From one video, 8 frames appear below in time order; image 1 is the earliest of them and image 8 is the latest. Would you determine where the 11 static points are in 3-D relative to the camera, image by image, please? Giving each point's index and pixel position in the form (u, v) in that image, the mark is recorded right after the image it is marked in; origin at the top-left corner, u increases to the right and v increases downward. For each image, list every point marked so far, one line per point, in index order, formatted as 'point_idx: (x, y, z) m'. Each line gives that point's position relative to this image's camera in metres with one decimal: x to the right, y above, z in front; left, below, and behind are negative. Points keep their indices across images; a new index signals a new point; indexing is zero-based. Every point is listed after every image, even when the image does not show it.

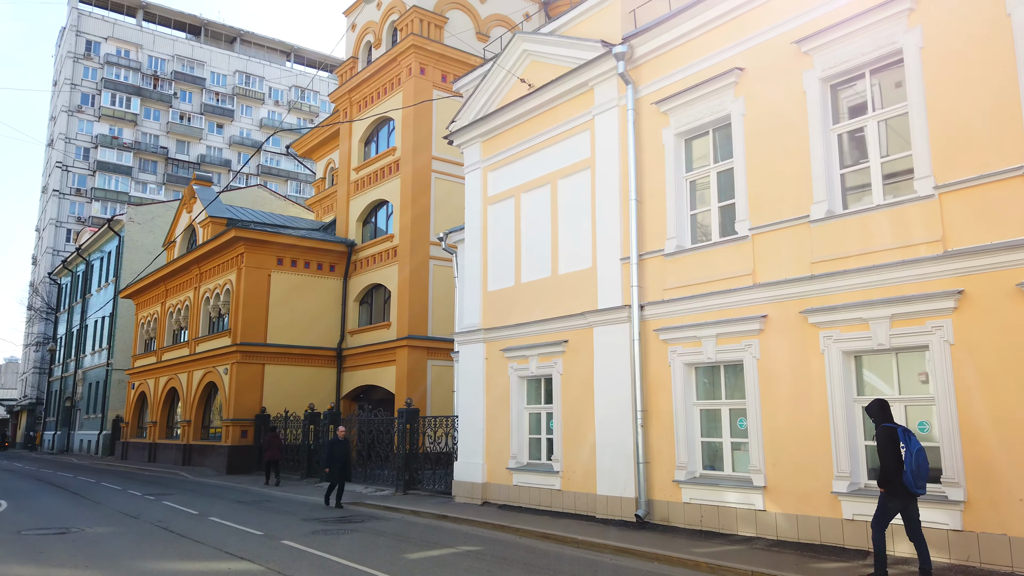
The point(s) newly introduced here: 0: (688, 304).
0: (+2.2, -0.2, +9.4) m
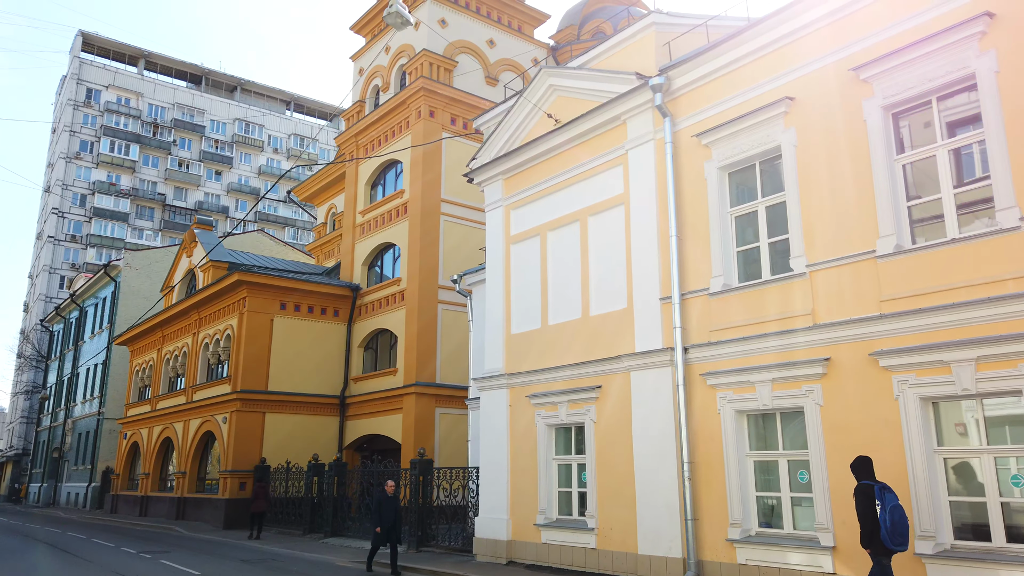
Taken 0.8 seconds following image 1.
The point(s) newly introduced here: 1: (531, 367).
0: (+2.6, -0.7, +8.8) m
1: (+0.3, -1.2, +11.8) m
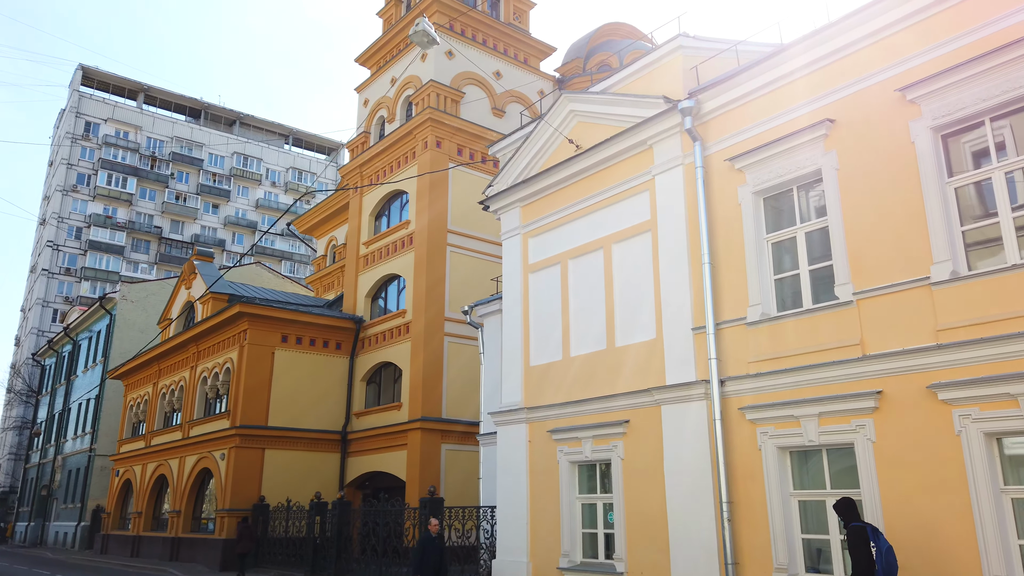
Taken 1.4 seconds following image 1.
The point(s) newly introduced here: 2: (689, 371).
0: (+3.0, -1.0, +8.3) m
1: (+0.6, -1.7, +11.3) m
2: (+2.2, -1.0, +9.3) m
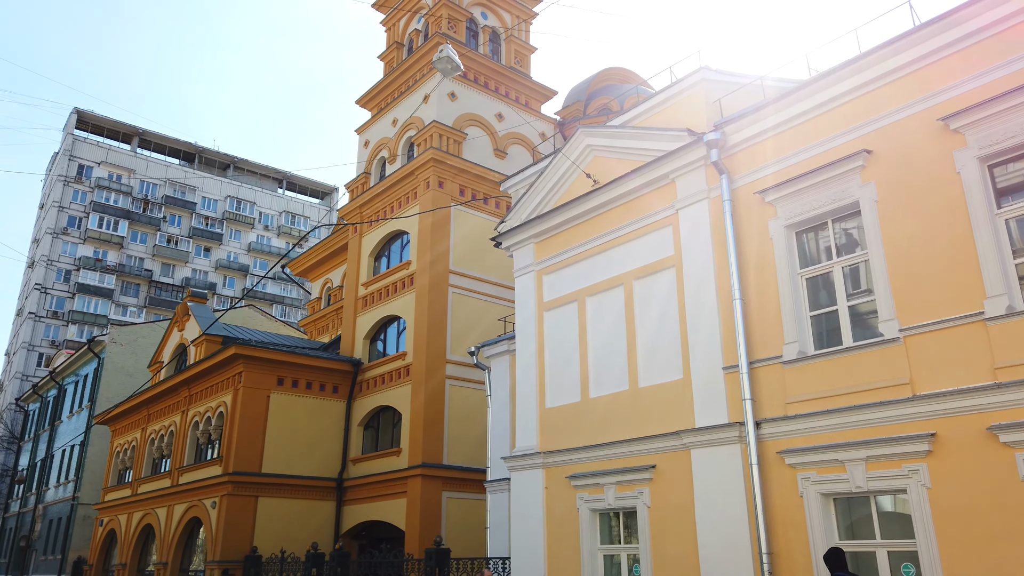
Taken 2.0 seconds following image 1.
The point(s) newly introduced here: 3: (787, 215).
0: (+3.2, -1.4, +7.9) m
1: (+0.8, -2.2, +10.8) m
2: (+2.4, -1.5, +8.8) m
3: (+3.2, +0.8, +8.7) m
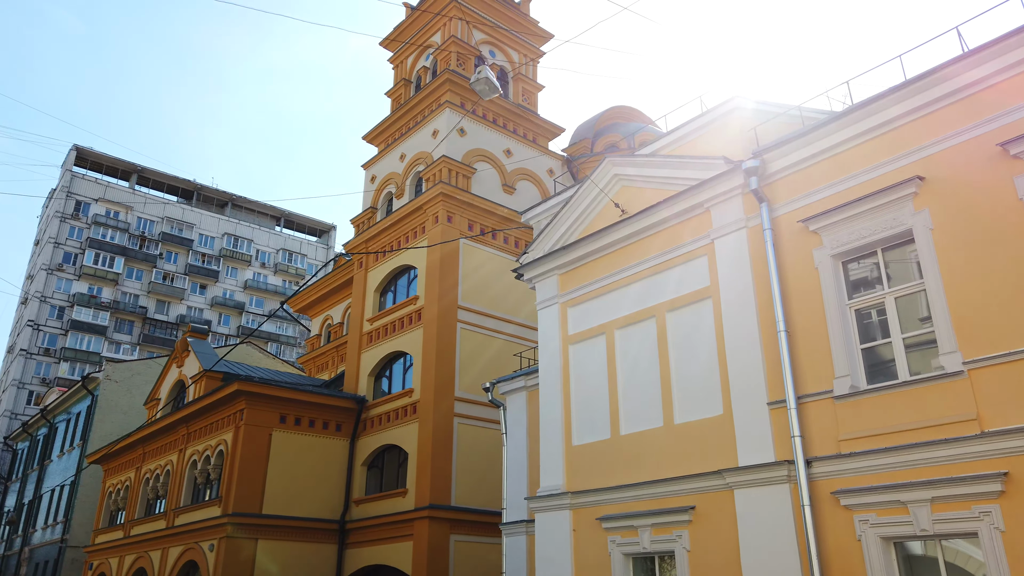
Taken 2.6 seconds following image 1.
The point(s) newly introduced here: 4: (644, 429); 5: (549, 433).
0: (+3.6, -1.7, +7.5) m
1: (+1.2, -2.7, +10.3) m
2: (+2.8, -1.8, +8.4) m
3: (+3.6, +0.5, +8.4) m
4: (+1.8, -1.9, +10.0) m
5: (+0.6, -2.2, +11.3) m
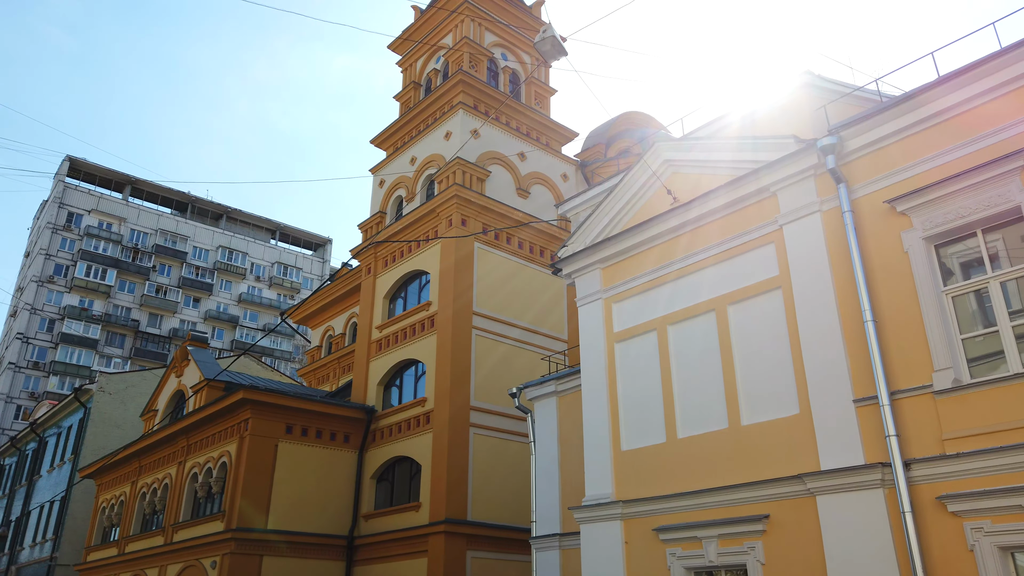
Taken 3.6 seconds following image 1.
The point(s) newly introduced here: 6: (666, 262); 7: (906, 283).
0: (+4.3, -1.5, +6.7) m
1: (+1.8, -2.6, +9.5) m
2: (+3.4, -1.7, +7.6) m
3: (+4.2, +0.6, +7.7) m
4: (+2.4, -1.7, +9.2) m
5: (+1.2, -2.1, +10.5) m
6: (+2.1, +0.4, +10.3) m
7: (+4.0, +0.1, +7.7) m
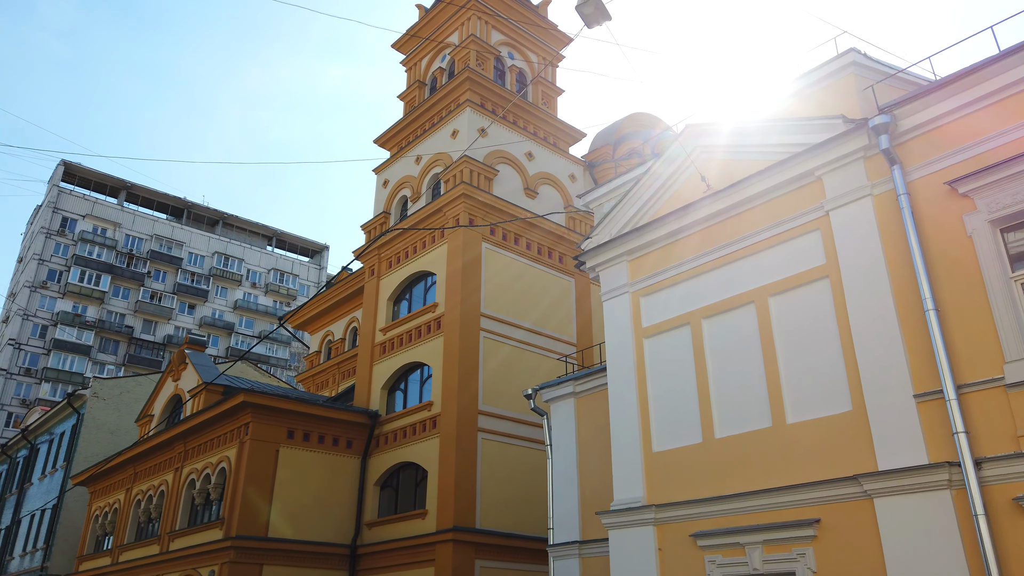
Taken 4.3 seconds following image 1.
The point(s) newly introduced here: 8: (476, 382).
0: (+4.6, -1.4, +6.2) m
1: (+2.1, -2.5, +8.9) m
2: (+3.8, -1.5, +7.1) m
3: (+4.5, +0.8, +7.2) m
4: (+2.7, -1.6, +8.6) m
5: (+1.5, -2.0, +9.9) m
6: (+2.4, +0.5, +9.8) m
7: (+4.4, +0.2, +7.2) m
8: (-0.9, -2.4, +19.6) m
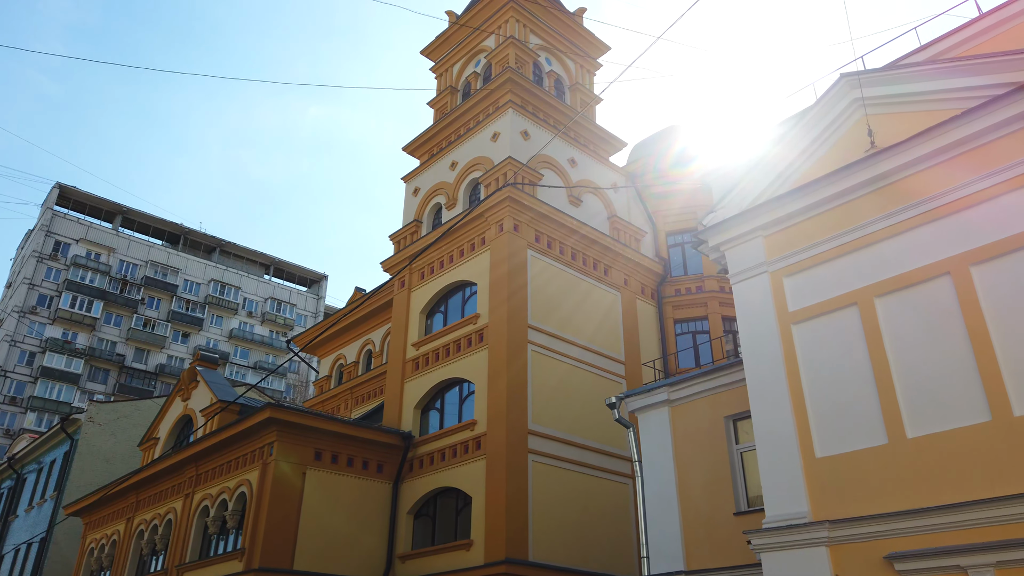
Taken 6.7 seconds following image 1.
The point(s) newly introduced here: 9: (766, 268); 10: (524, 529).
0: (+6.1, -0.9, +4.6) m
1: (+3.5, -2.1, +7.3) m
2: (+5.2, -1.1, +5.5) m
3: (+6.0, +1.2, +5.7) m
4: (+4.1, -1.3, +7.1) m
5: (+2.9, -1.7, +8.3) m
6: (+3.9, +0.7, +8.3) m
7: (+5.8, +0.6, +5.7) m
8: (+0.3, -2.6, +17.9) m
9: (+3.0, +0.2, +9.0) m
10: (+0.3, -5.3, +16.4) m
